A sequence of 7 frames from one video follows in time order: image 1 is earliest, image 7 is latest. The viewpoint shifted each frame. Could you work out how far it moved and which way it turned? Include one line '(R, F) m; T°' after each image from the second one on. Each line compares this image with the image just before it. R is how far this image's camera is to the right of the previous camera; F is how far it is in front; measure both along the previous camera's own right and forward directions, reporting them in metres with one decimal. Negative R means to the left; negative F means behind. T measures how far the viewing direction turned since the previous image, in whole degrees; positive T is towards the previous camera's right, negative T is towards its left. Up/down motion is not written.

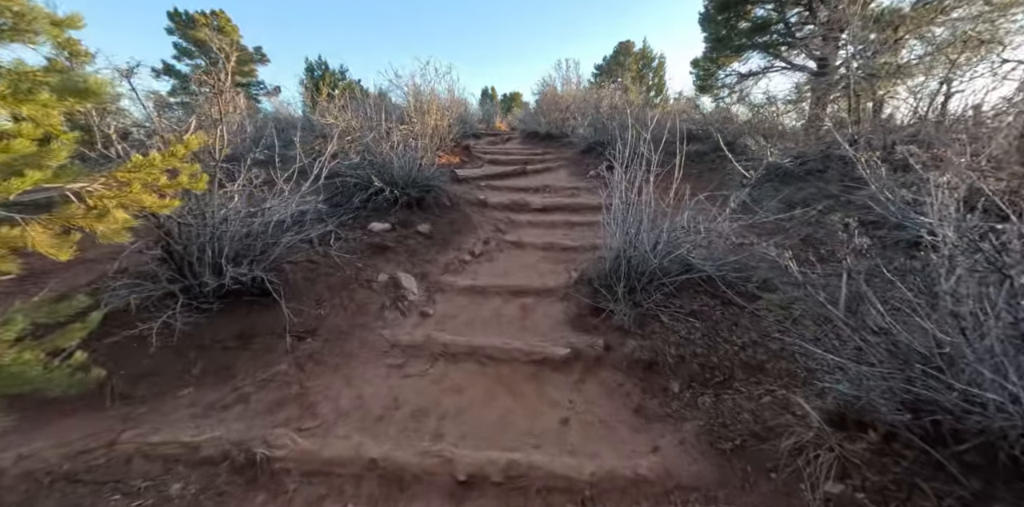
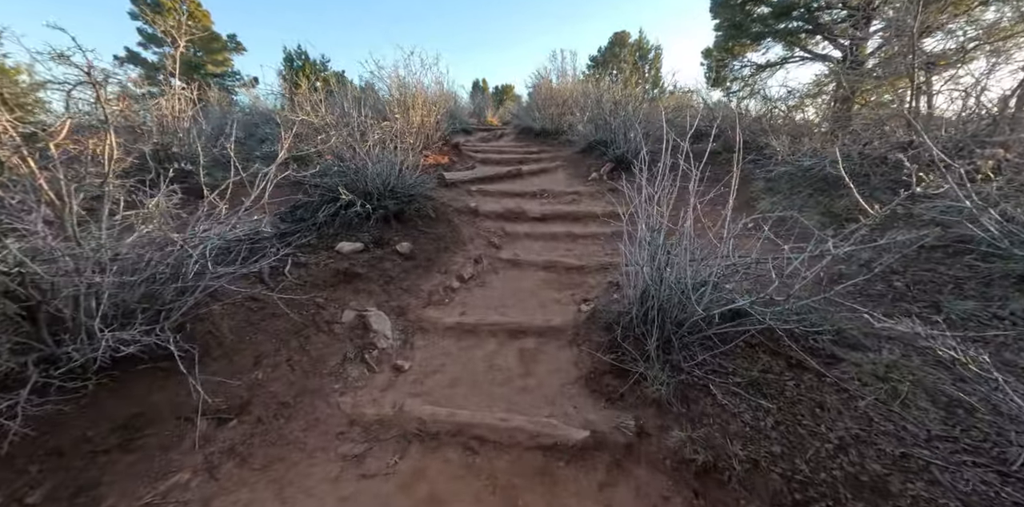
(0.0, +0.6) m; +1°
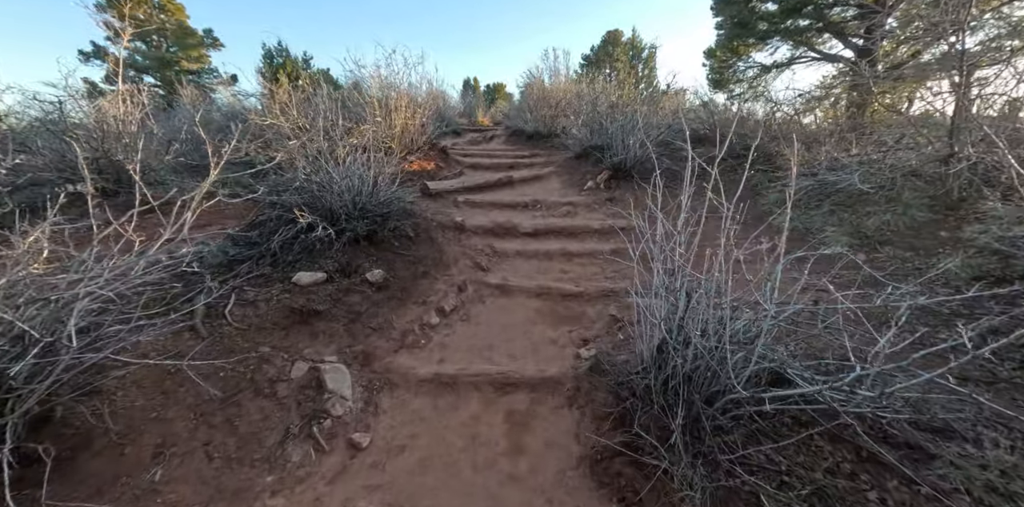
(0.0, +0.4) m; +1°
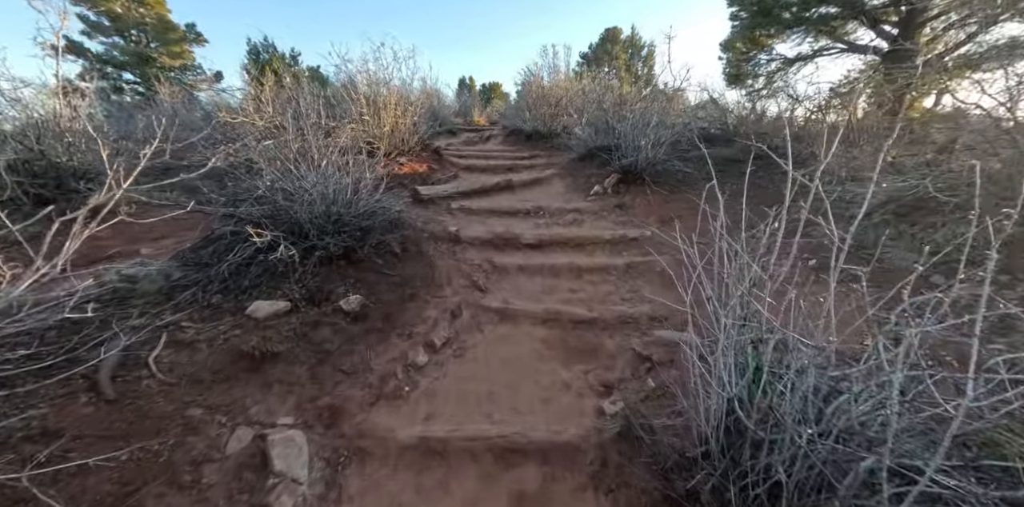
(0.0, +0.5) m; +1°
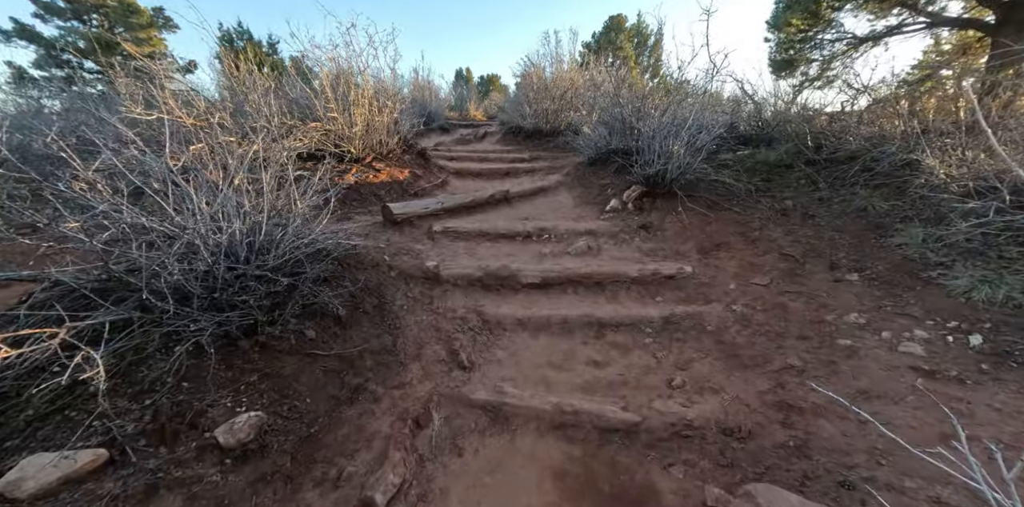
(0.0, +0.9) m; 0°
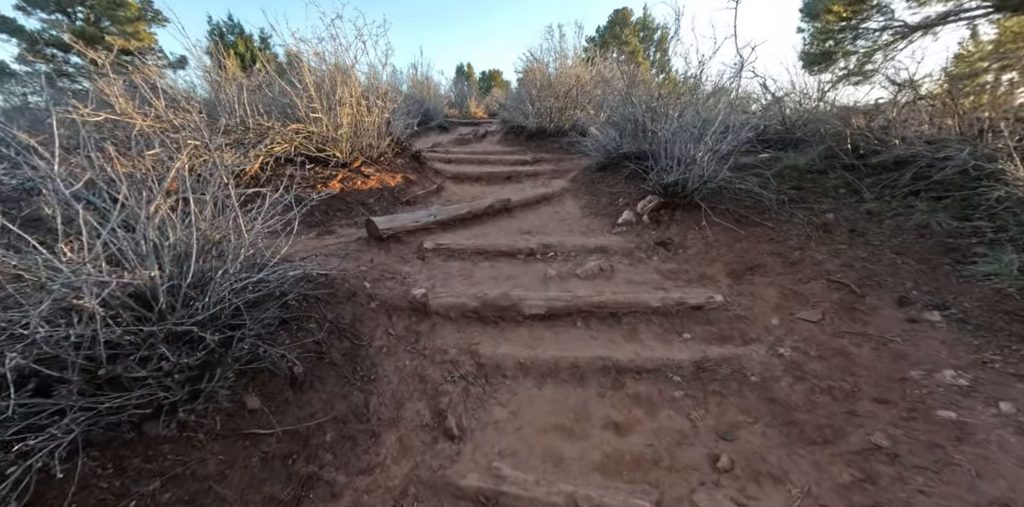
(0.0, +0.4) m; 0°
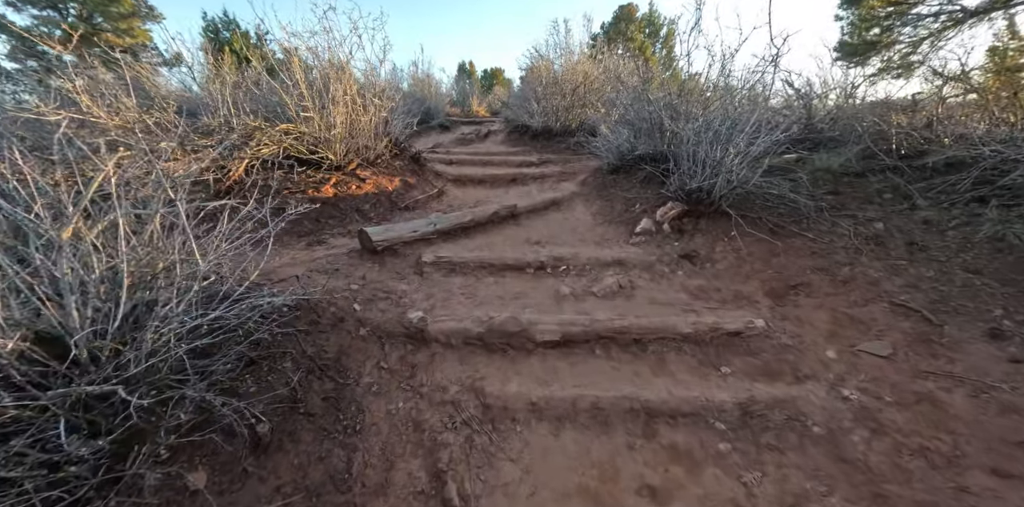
(0.0, +0.3) m; 0°
